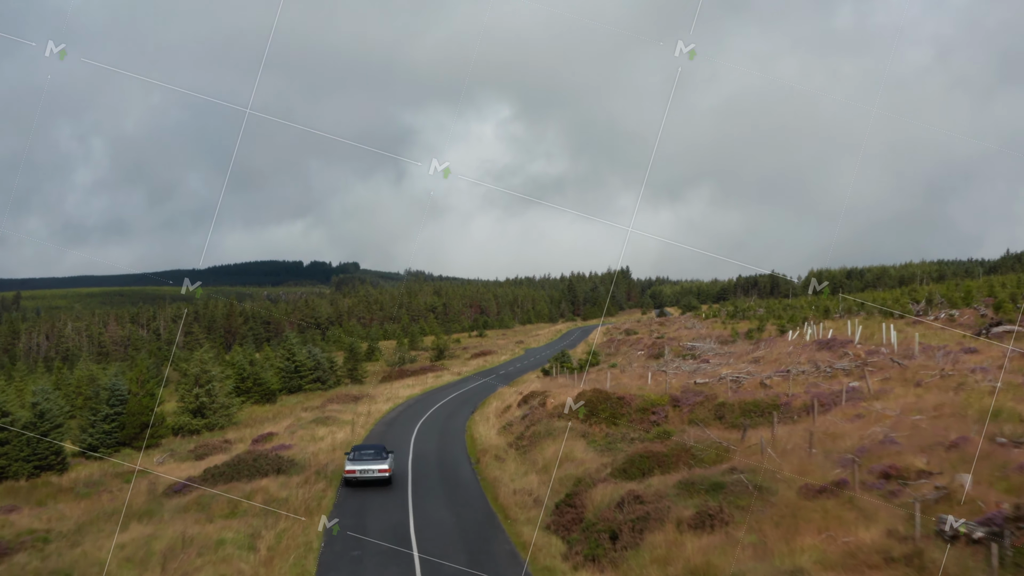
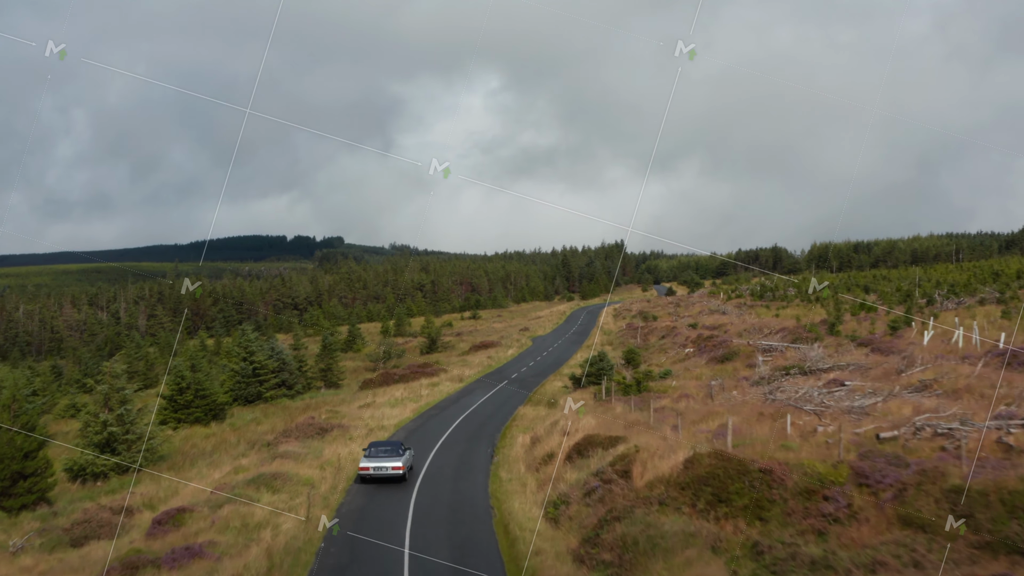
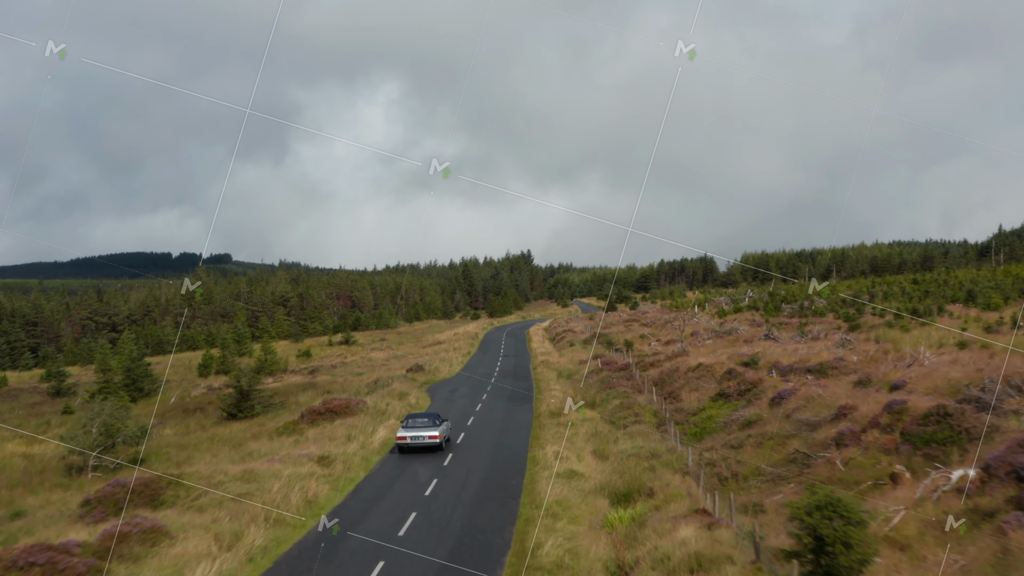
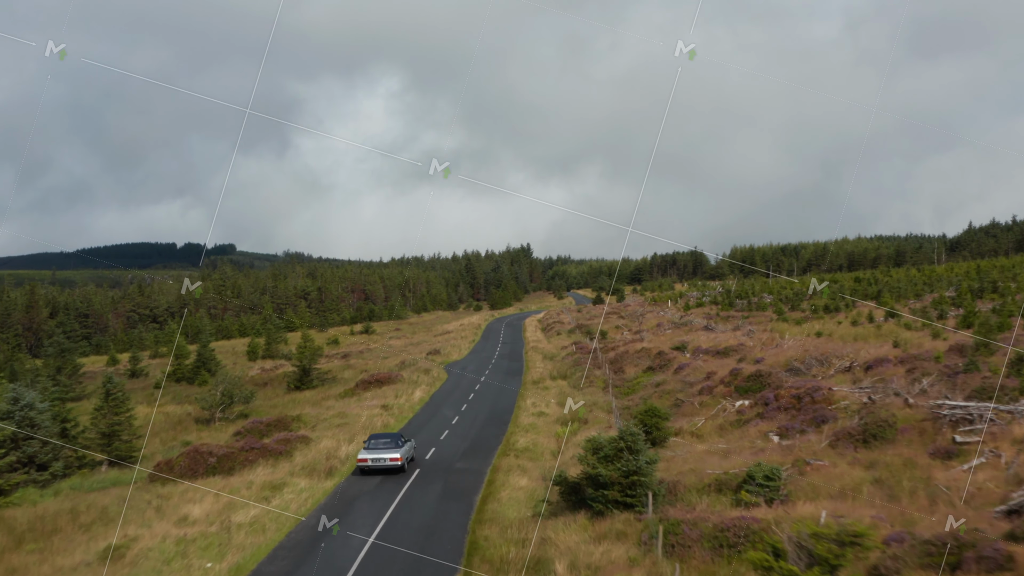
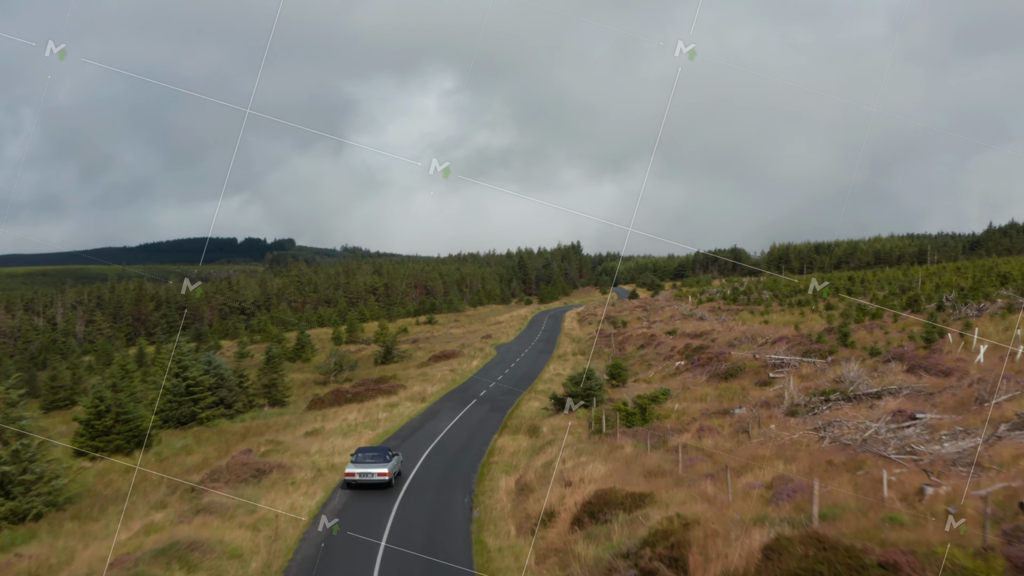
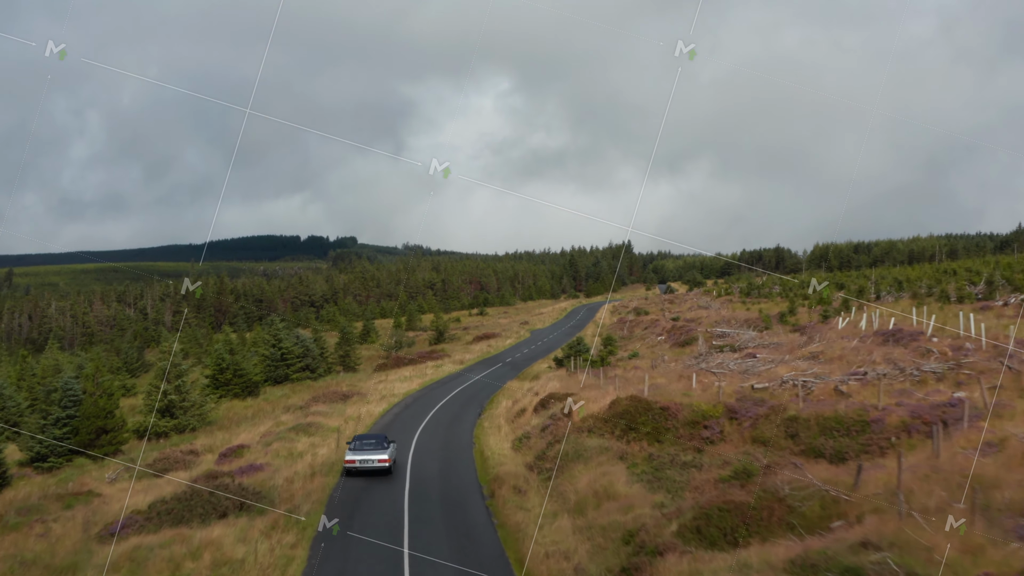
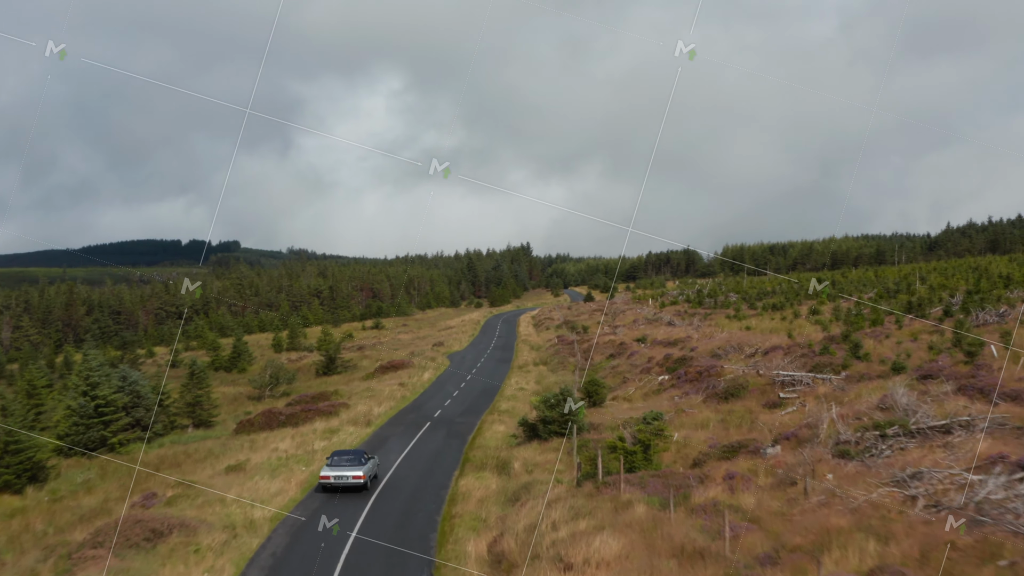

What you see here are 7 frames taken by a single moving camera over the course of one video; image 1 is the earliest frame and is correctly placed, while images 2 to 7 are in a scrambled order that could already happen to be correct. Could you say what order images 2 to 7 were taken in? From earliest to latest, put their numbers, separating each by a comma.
6, 2, 5, 7, 4, 3
